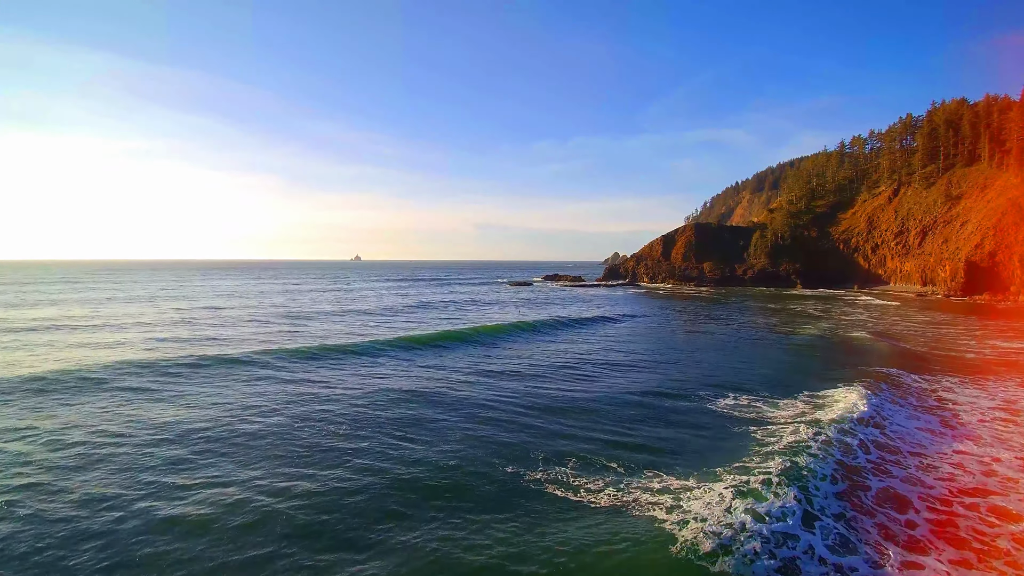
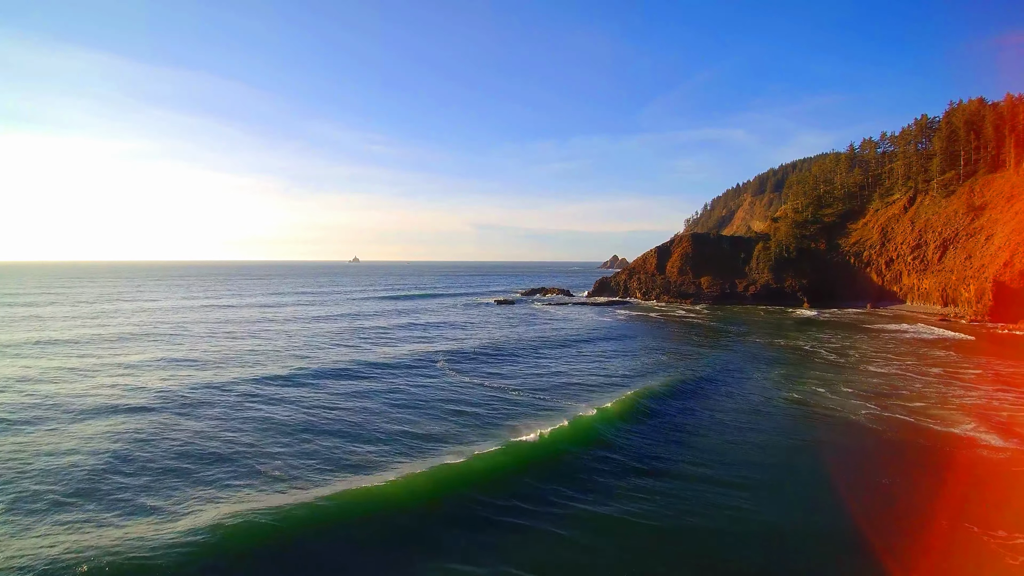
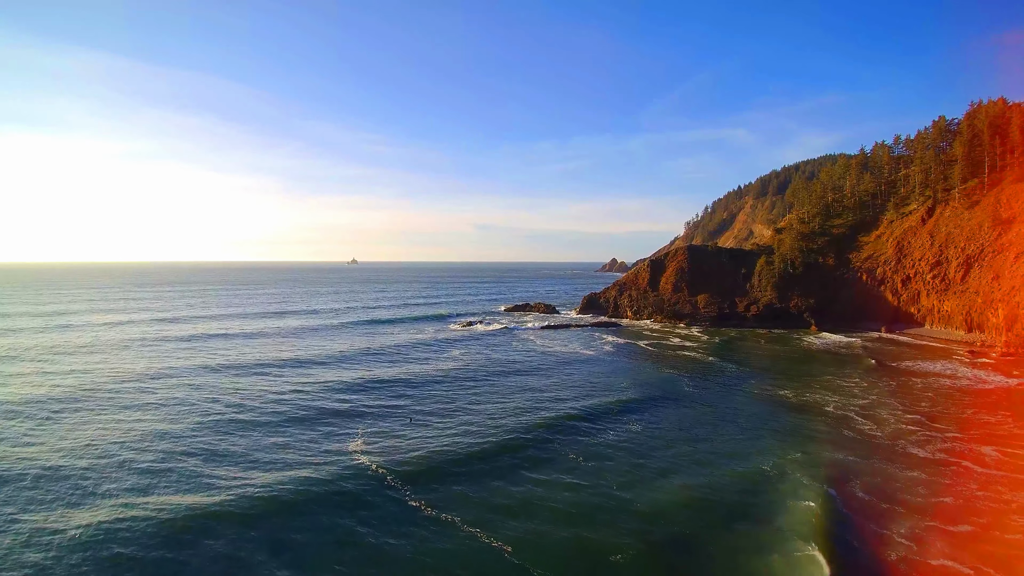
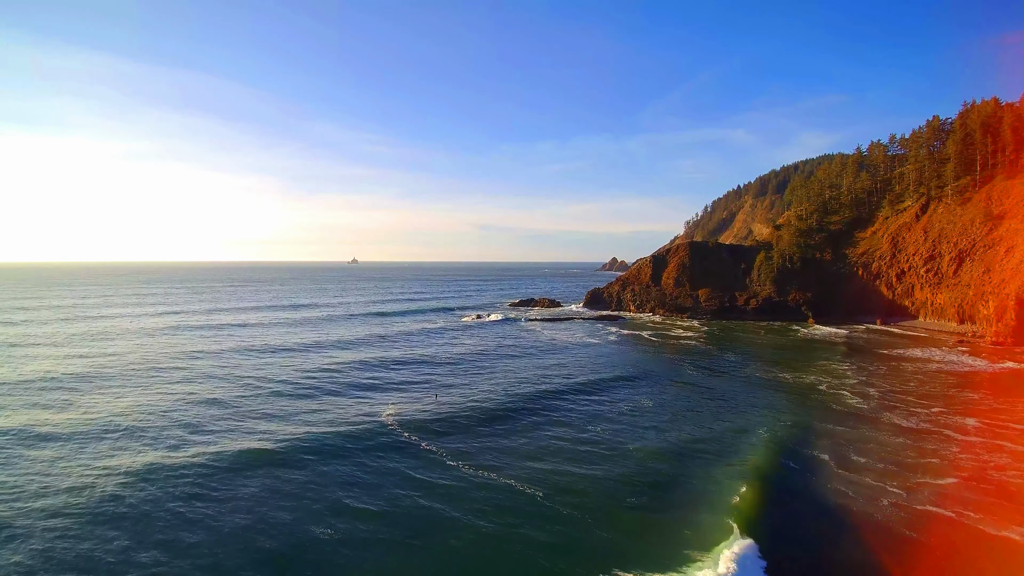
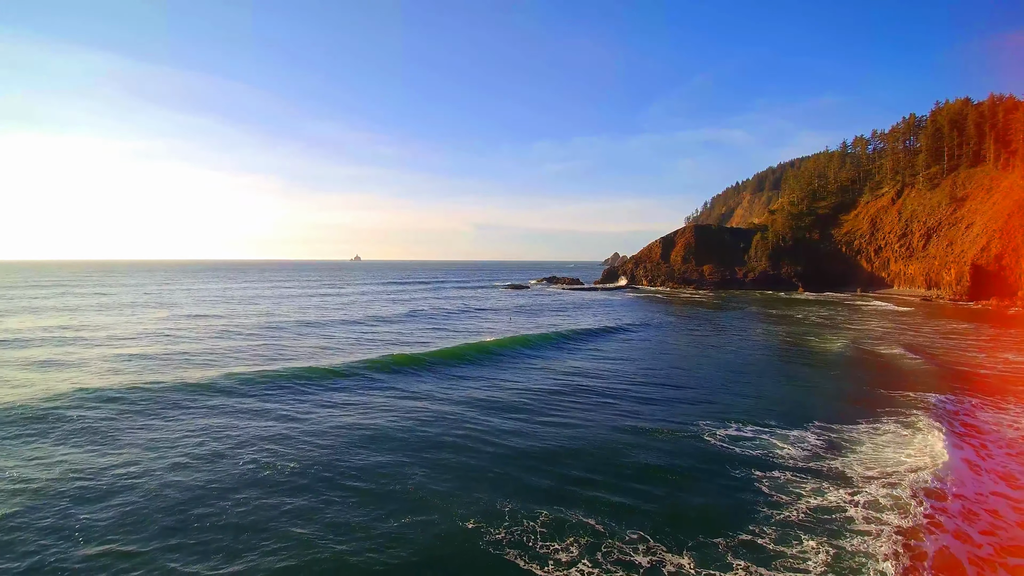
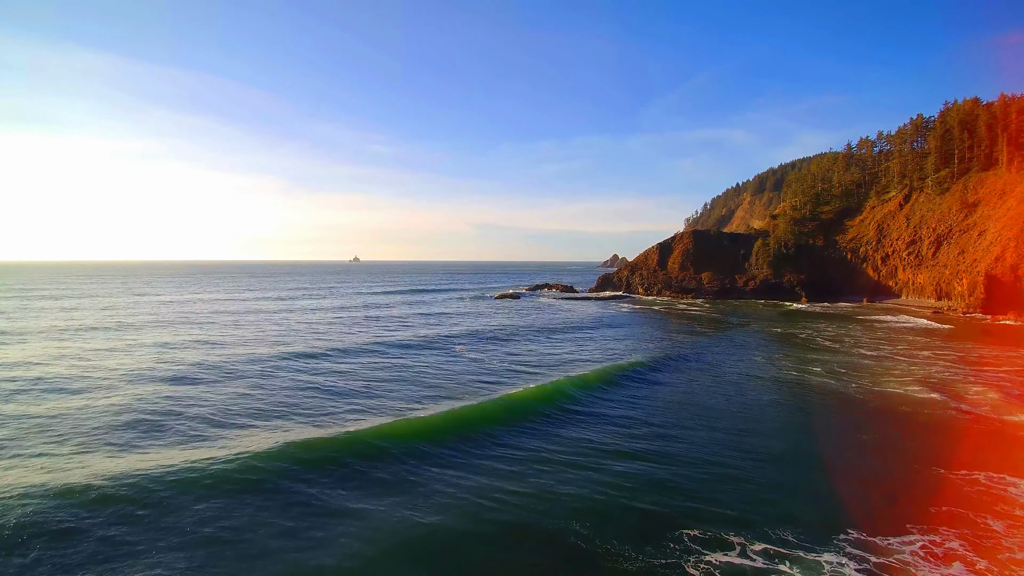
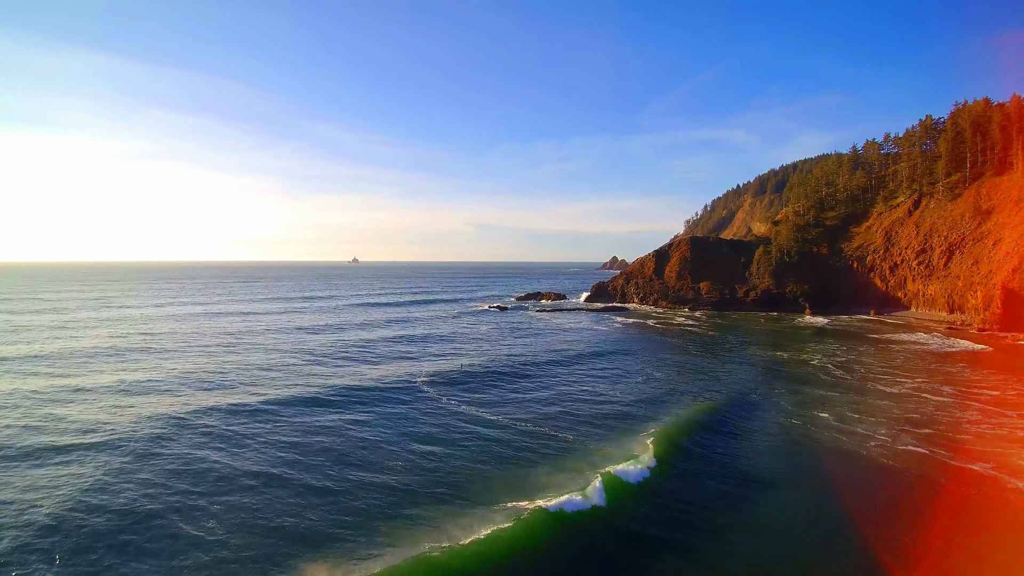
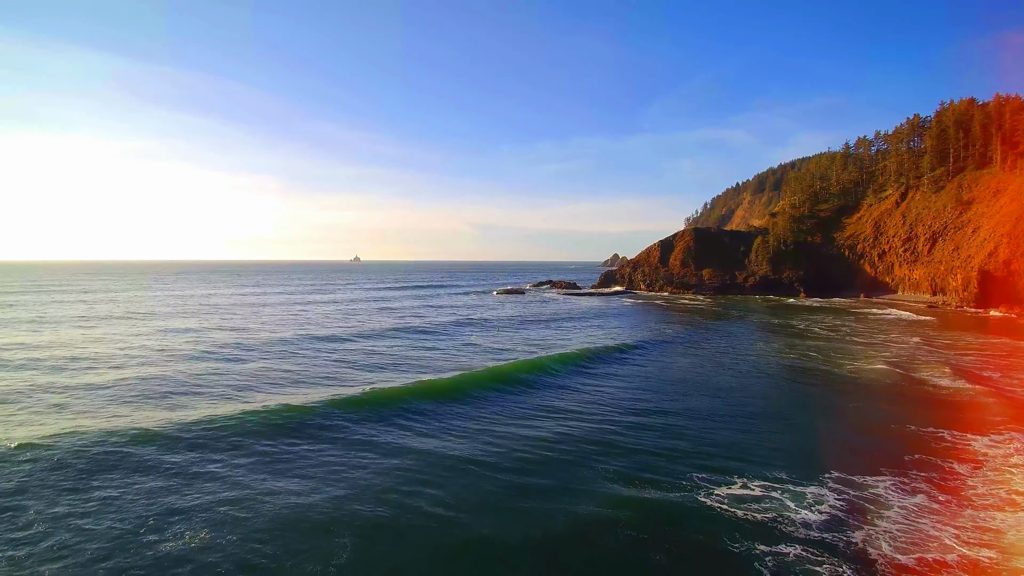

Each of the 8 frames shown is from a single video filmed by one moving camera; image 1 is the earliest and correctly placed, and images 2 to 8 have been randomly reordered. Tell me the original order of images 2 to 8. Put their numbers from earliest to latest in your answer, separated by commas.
5, 8, 6, 2, 7, 4, 3
